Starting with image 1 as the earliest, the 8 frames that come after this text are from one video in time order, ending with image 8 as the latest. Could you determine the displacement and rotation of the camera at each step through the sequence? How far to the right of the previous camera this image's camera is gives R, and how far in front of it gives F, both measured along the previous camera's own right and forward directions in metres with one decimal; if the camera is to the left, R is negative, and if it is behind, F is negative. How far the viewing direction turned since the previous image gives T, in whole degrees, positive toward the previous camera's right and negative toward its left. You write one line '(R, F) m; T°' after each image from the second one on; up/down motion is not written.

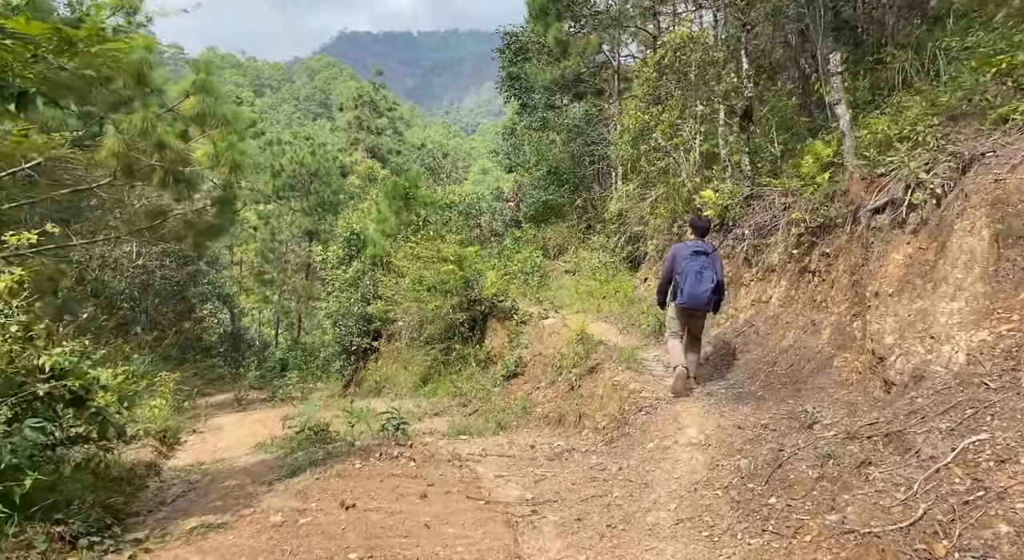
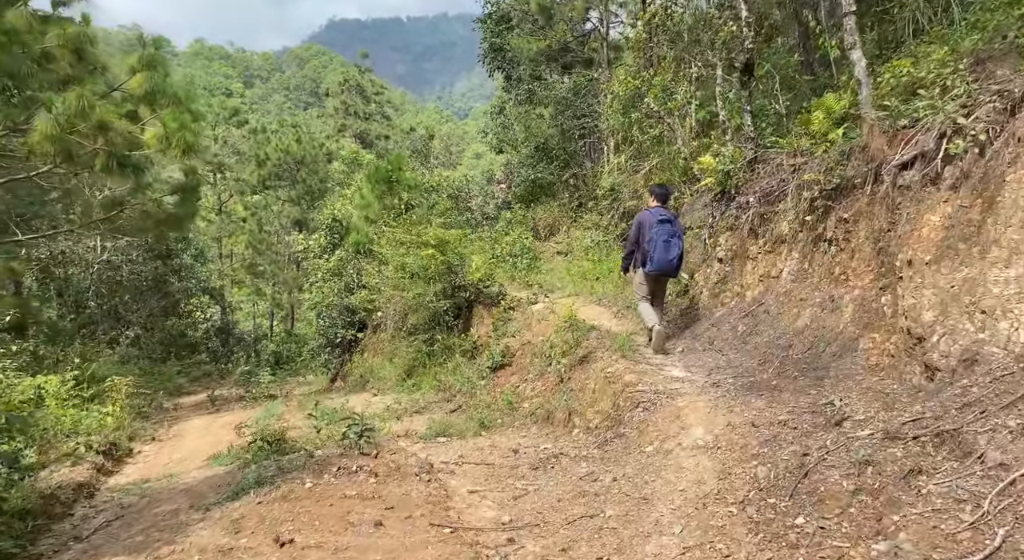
(+0.2, +0.8) m; 0°
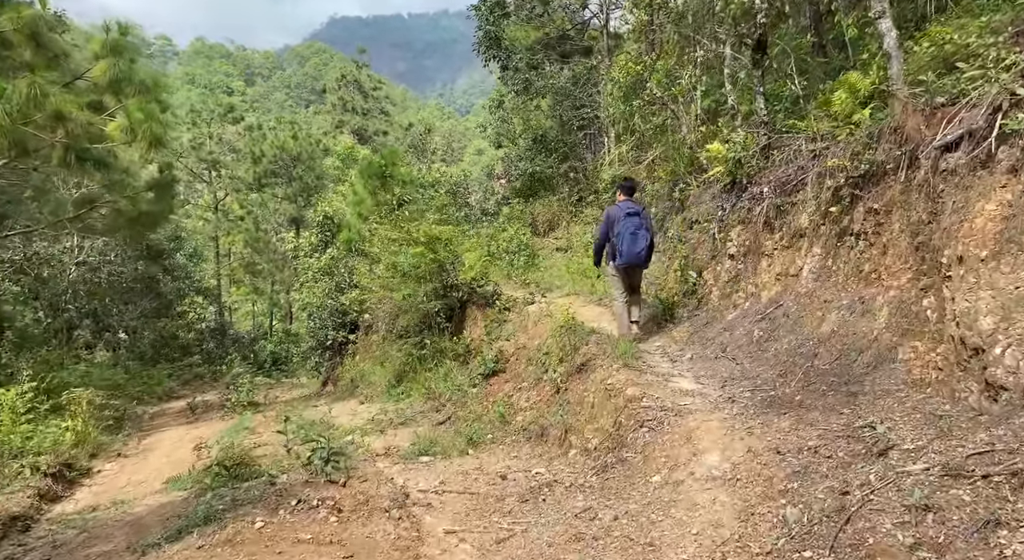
(+0.1, +0.7) m; 0°
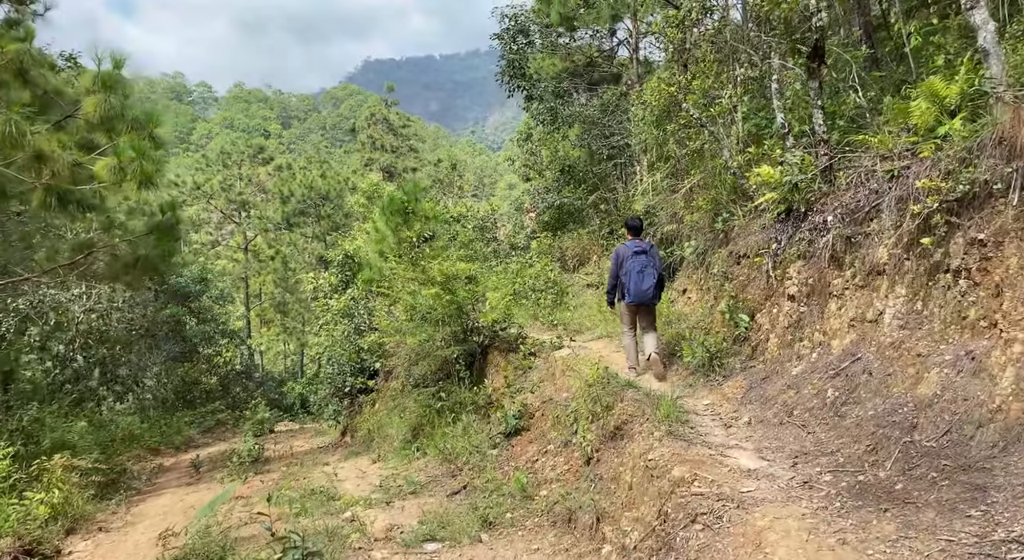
(+0.1, +0.9) m; -3°
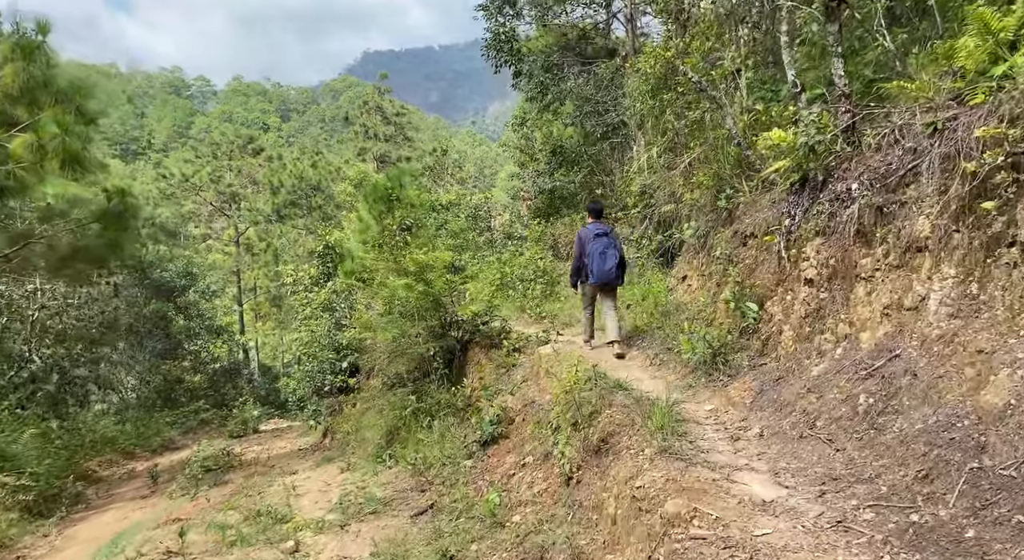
(+0.3, +0.9) m; 0°
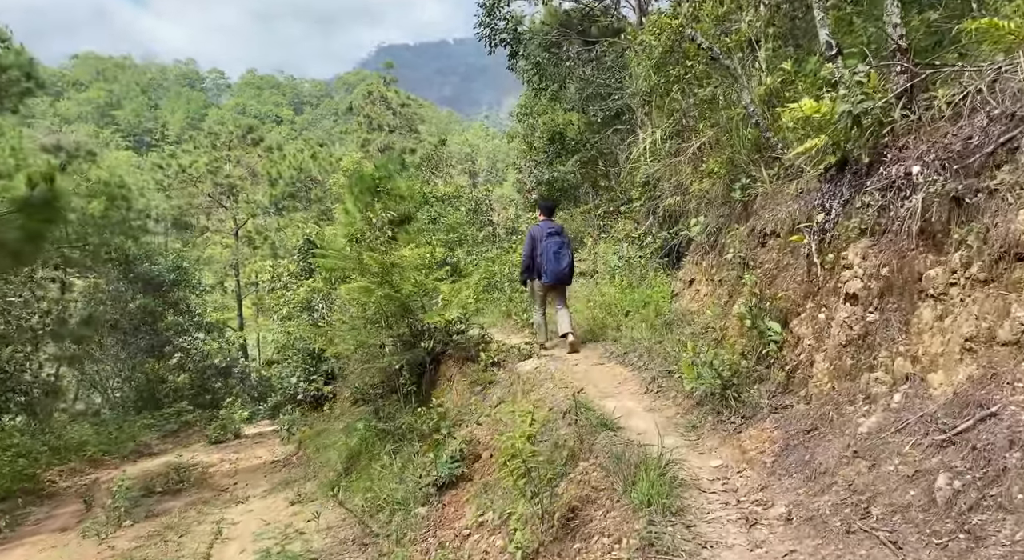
(+0.4, +1.2) m; -1°
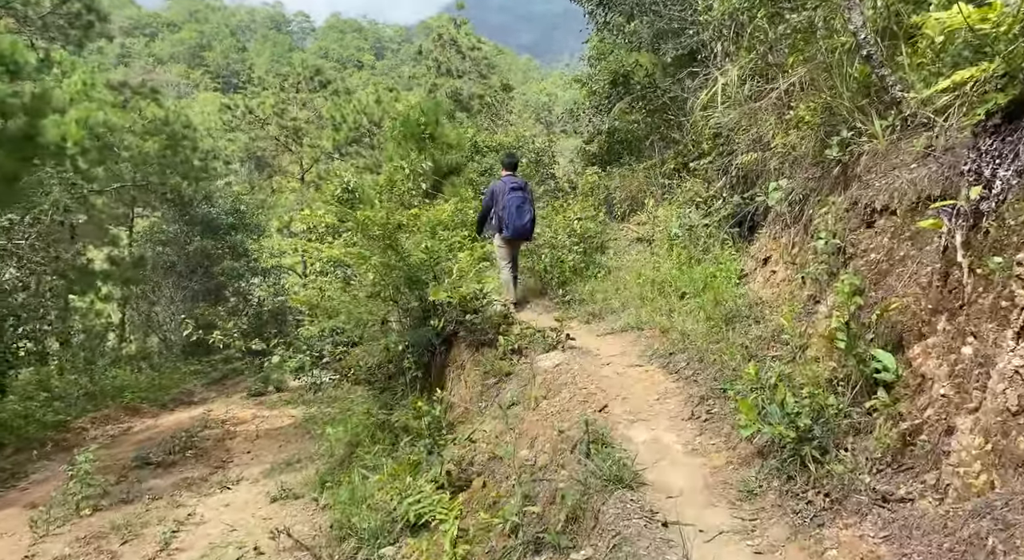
(+0.4, +1.4) m; -6°
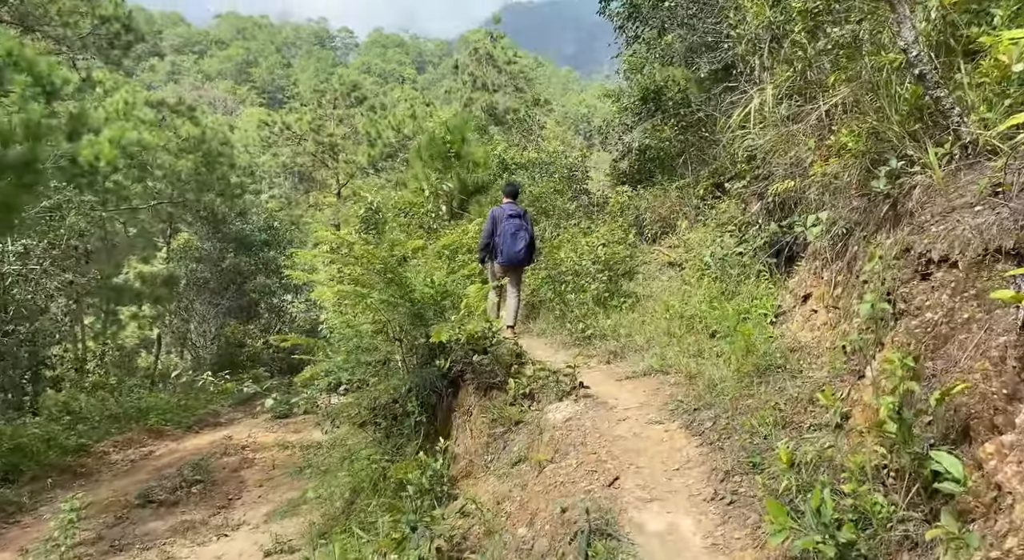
(+0.2, +0.5) m; -3°
